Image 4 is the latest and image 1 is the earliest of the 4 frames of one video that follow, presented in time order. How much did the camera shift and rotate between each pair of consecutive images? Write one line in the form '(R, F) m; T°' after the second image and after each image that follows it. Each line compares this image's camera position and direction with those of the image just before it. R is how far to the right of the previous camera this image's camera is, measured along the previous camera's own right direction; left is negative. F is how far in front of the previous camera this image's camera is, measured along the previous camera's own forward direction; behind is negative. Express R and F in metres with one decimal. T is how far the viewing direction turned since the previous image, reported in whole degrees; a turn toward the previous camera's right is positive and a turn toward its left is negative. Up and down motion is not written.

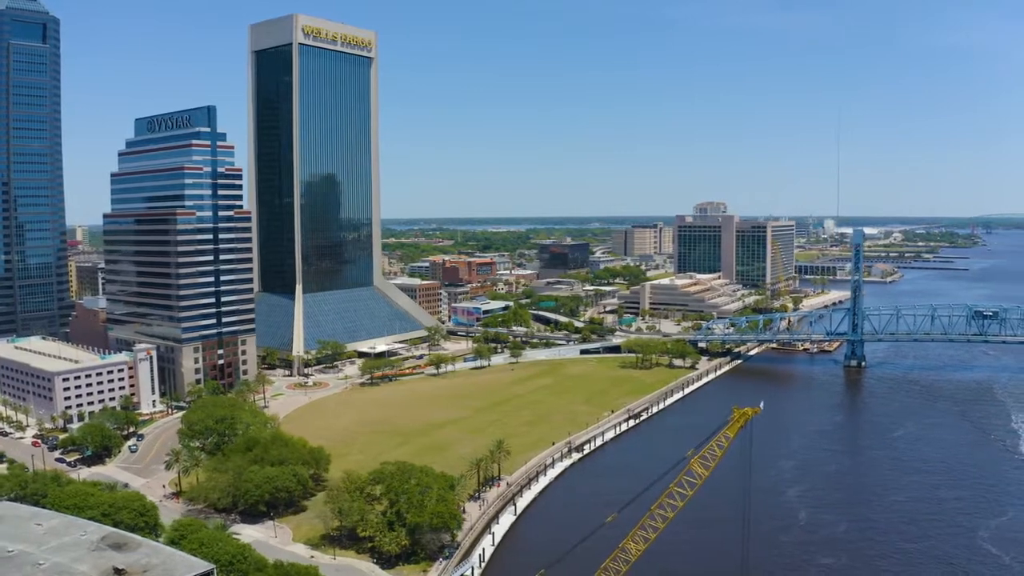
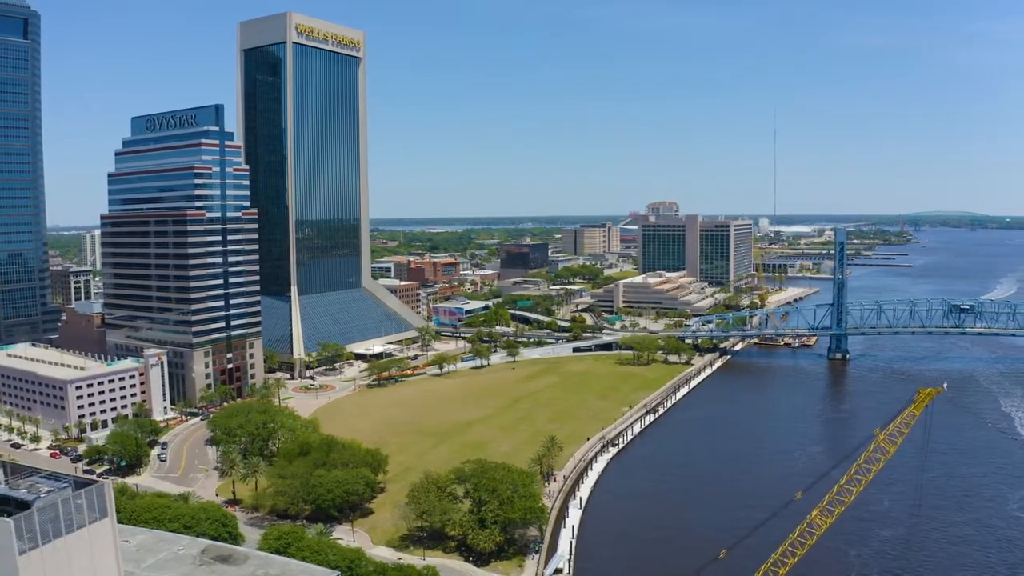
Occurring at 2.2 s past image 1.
(-3.3, -0.2) m; +5°
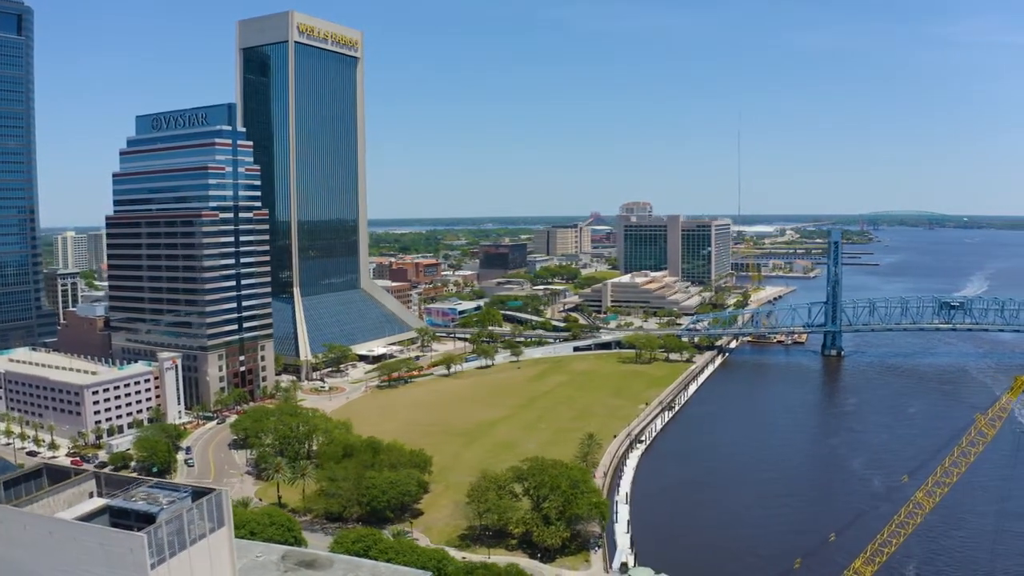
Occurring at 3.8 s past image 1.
(-2.3, -0.1) m; +3°
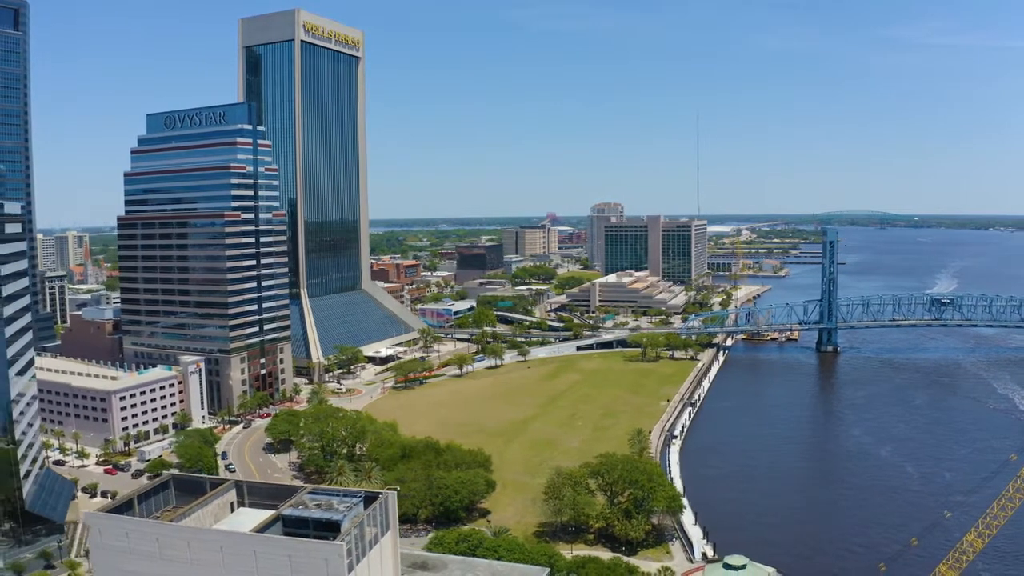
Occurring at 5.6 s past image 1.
(-2.9, -0.1) m; +4°
